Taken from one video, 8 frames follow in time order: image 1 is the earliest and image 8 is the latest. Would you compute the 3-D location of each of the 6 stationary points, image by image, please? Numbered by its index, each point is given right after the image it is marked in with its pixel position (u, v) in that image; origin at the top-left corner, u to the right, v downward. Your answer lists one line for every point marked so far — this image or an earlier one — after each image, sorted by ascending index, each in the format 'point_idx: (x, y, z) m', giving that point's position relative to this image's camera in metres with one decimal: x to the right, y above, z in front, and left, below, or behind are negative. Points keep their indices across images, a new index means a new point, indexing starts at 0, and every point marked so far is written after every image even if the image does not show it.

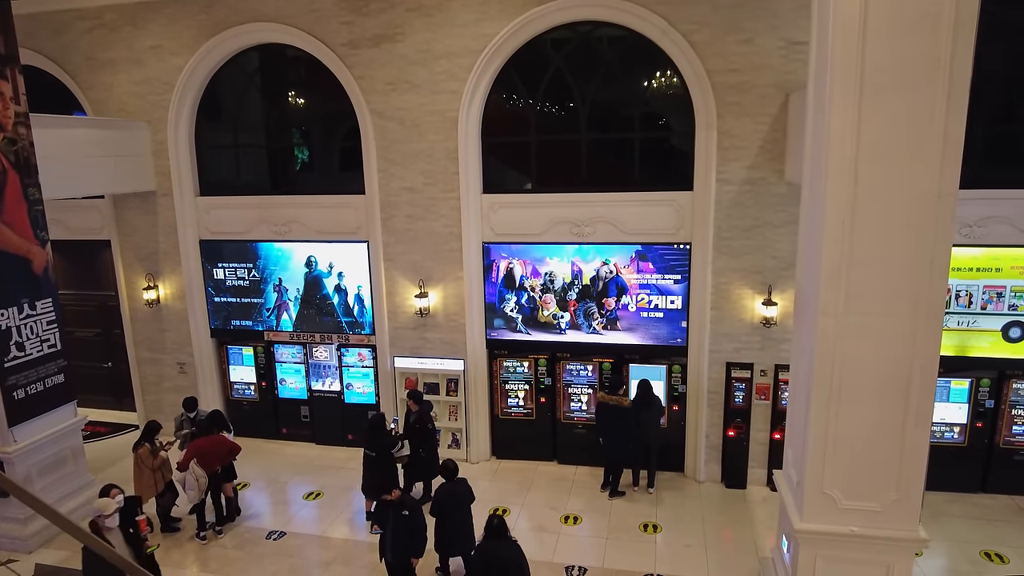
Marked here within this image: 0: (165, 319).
0: (-4.3, -0.4, +8.5) m
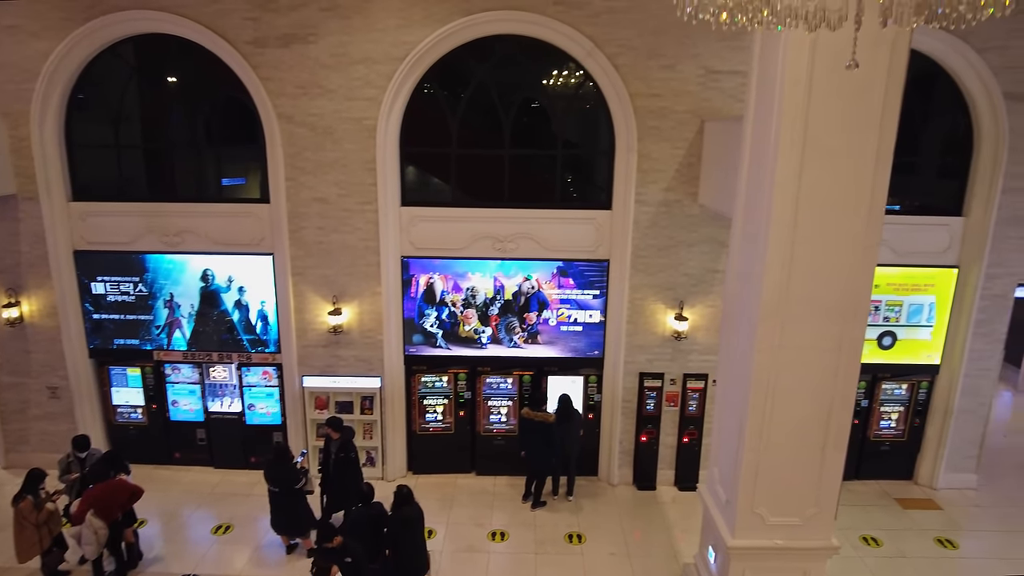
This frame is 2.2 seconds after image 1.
0: (-5.3, -0.5, +7.5) m
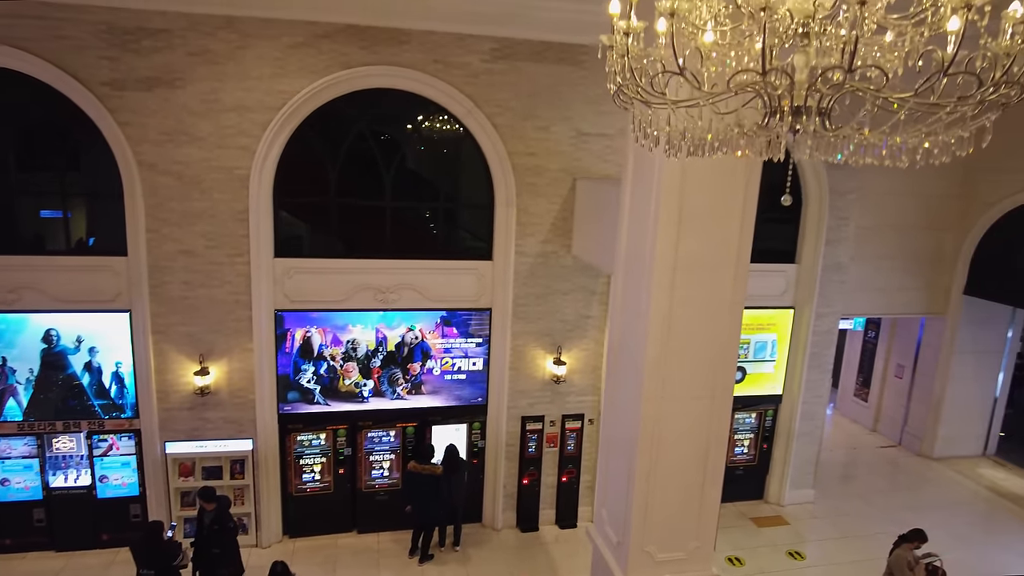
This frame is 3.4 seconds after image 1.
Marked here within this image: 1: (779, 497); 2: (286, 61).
0: (-6.4, -1.2, +6.2) m
1: (+3.4, -2.6, +8.7) m
2: (-2.1, +2.1, +6.3) m
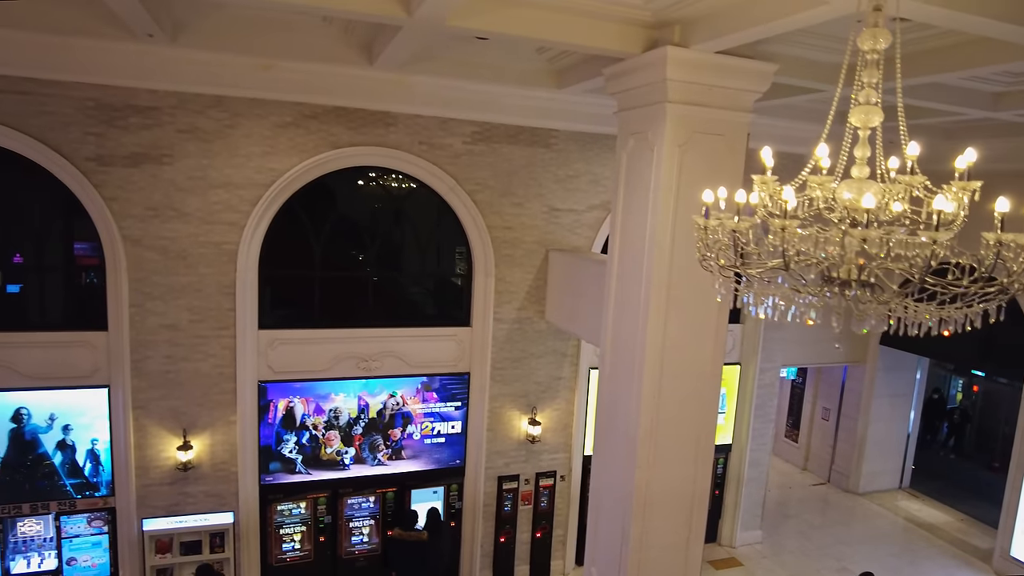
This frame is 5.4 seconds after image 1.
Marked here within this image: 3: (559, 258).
0: (-6.5, -1.9, +5.8) m
1: (+2.9, -3.4, +9.3) m
2: (-2.2, +1.4, +6.5) m
3: (+0.5, +0.3, +7.3) m
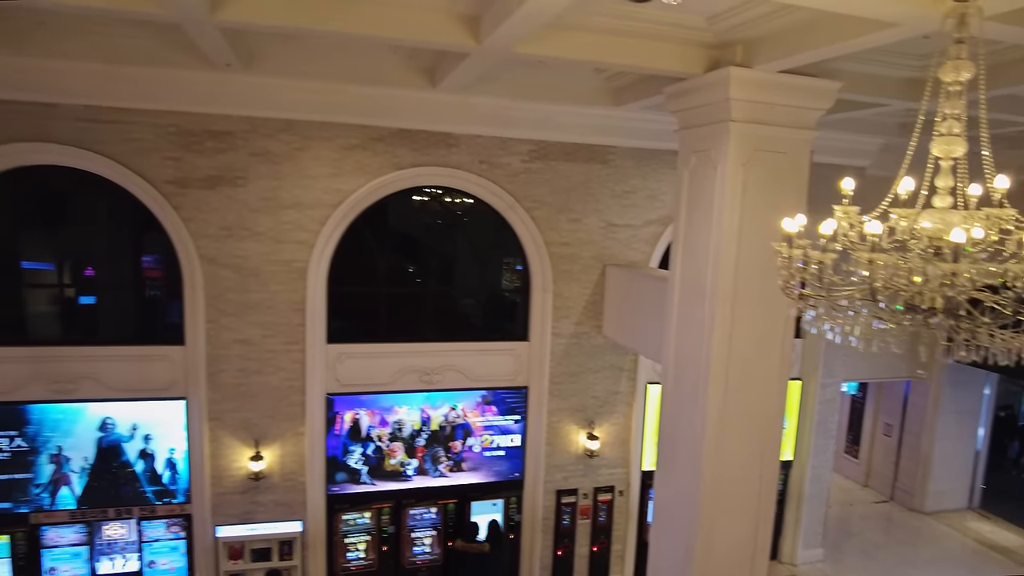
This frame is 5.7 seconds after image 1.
0: (-5.9, -2.0, +6.3) m
1: (+3.7, -3.6, +9.1) m
2: (-1.7, +1.2, +6.8) m
3: (+1.1, +0.2, +7.4) m
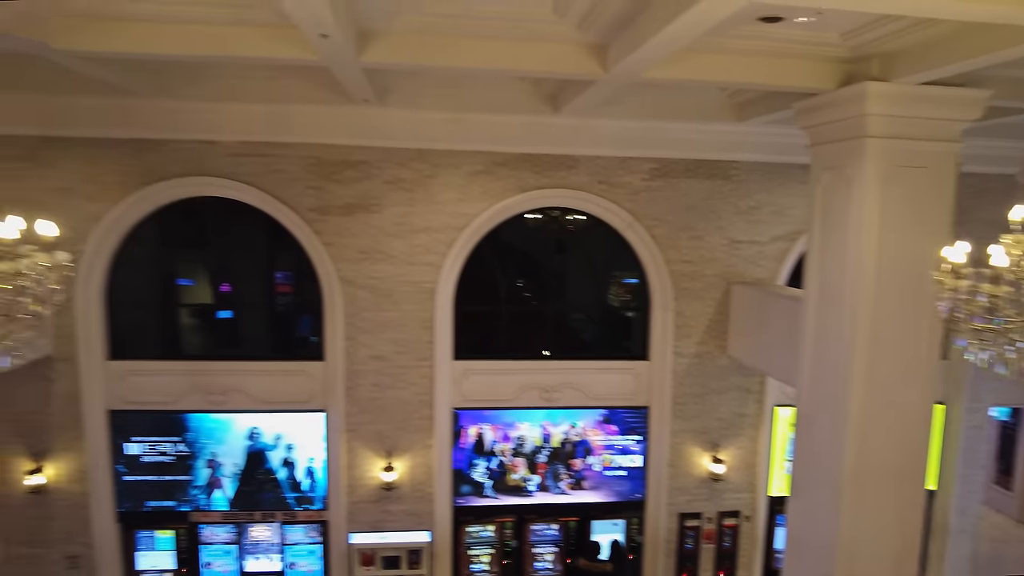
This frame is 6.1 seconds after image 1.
0: (-4.8, -2.2, +7.1) m
1: (+5.2, -3.8, +8.5) m
2: (-0.4, +1.0, +7.1) m
3: (+2.4, 0.0, +7.2) m
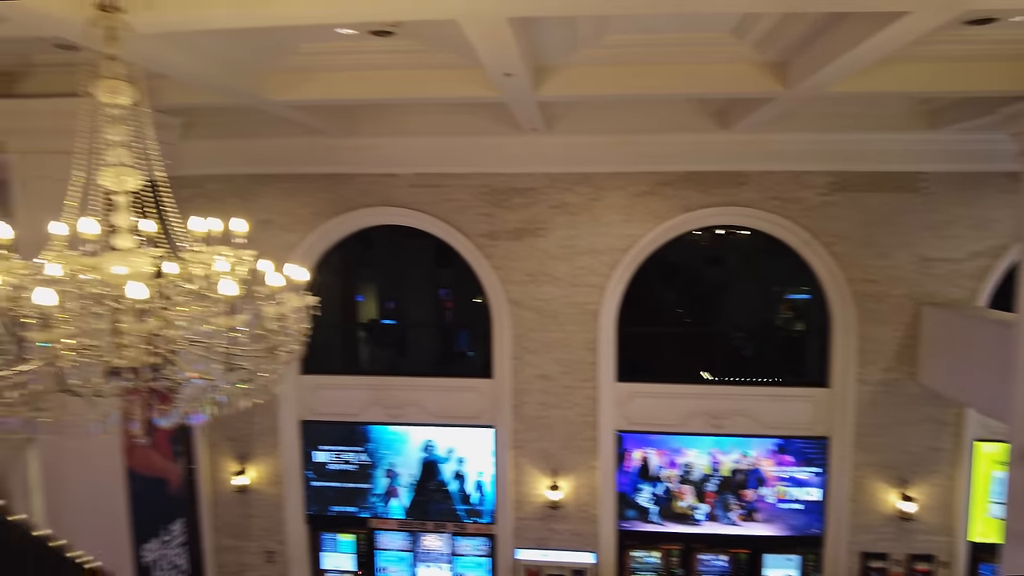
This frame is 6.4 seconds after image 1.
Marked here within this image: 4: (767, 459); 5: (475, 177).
0: (-3.0, -2.5, +8.0) m
1: (+7.1, -4.0, +7.2) m
2: (+1.2, +0.8, +7.1) m
3: (+4.1, -0.3, +6.6) m
4: (+2.7, -1.8, +7.2) m
5: (-0.4, +1.2, +7.2) m
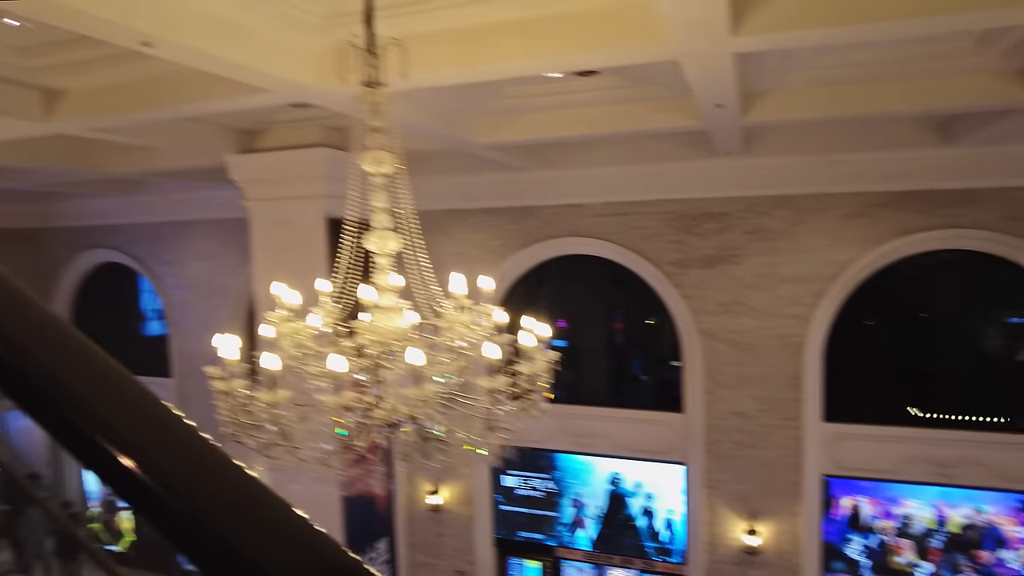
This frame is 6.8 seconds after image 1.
0: (-0.8, -2.8, +8.3) m
1: (+8.8, -4.3, +5.2) m
2: (+3.1, +0.5, +6.5) m
3: (+5.7, -0.5, +5.4) m
4: (+4.5, -2.1, +6.3) m
5: (+1.6, +0.8, +7.1) m
